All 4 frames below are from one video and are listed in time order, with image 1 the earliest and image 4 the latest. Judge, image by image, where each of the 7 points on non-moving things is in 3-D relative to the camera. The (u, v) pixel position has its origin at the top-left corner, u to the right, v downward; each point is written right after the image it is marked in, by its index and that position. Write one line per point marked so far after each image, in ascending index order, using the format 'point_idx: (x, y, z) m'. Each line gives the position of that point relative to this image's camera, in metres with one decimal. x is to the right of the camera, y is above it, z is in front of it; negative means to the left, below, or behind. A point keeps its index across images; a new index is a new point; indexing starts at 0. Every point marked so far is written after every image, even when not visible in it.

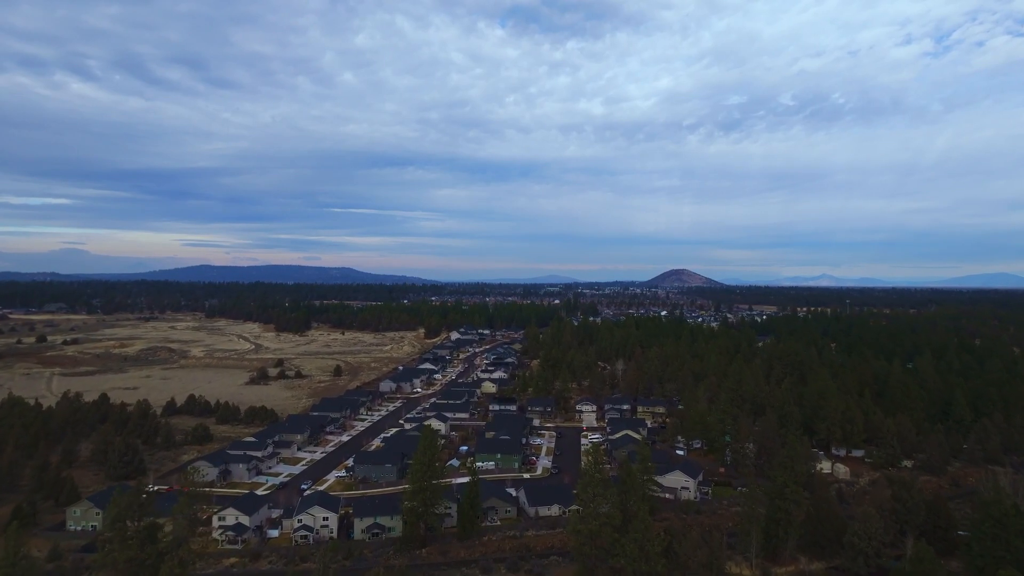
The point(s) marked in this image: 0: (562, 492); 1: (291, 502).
0: (+2.1, -8.3, +17.1) m
1: (-9.1, -8.8, +17.2) m
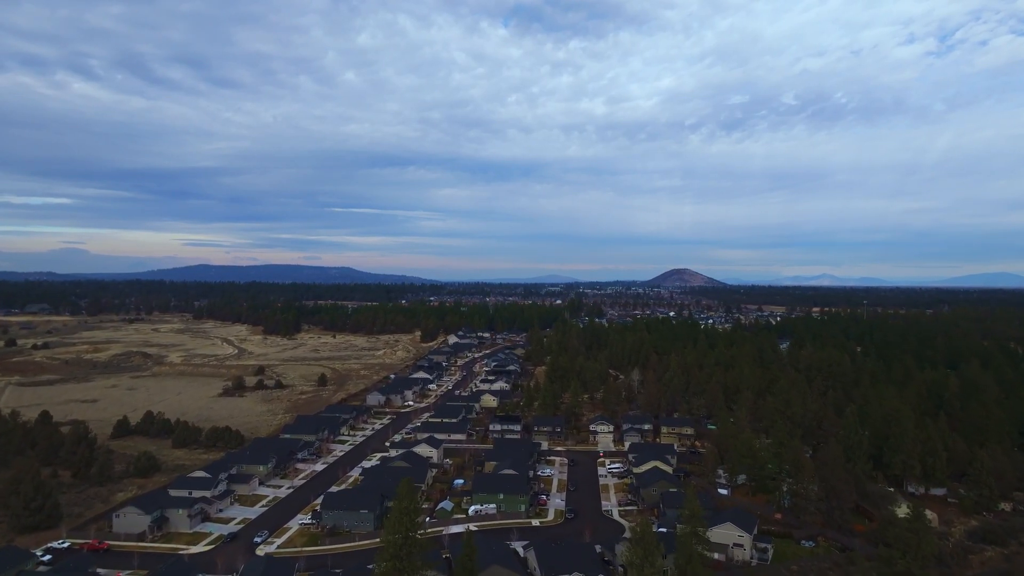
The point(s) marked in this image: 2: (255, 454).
0: (+2.2, -8.4, +13.3) m
1: (-8.9, -8.8, +13.5) m
2: (-12.1, -7.8, +19.7) m
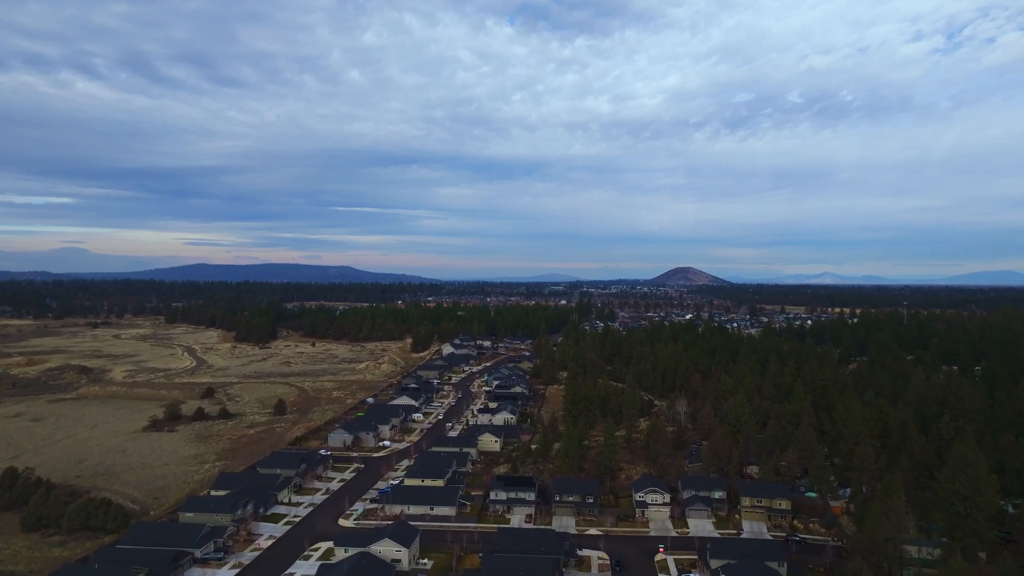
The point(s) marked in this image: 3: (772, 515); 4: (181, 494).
0: (+2.6, -8.7, +5.8) m
1: (-8.5, -9.1, +6.0) m
2: (-11.7, -8.0, +12.3) m
3: (+10.0, -8.6, +16.1) m
4: (-14.4, -8.8, +18.3) m
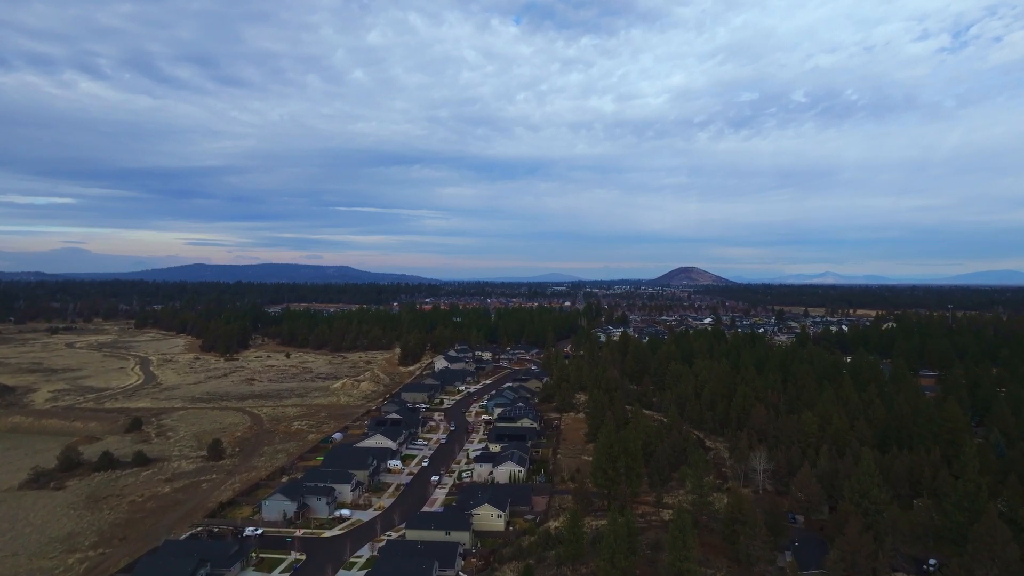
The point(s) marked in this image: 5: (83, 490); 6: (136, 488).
0: (+2.9, -8.9, -1.2) m
1: (-8.2, -9.3, -0.9) m
2: (-11.3, -8.3, +5.4) m
3: (+10.3, -8.9, +9.1) m
4: (-14.0, -9.0, +11.4) m
5: (-19.0, -8.9, +18.7) m
6: (-16.9, -9.0, +19.0) m
